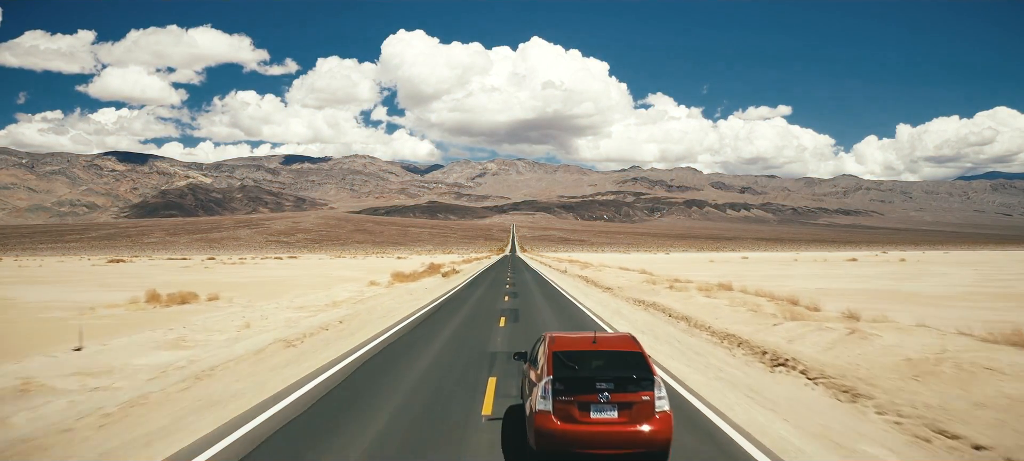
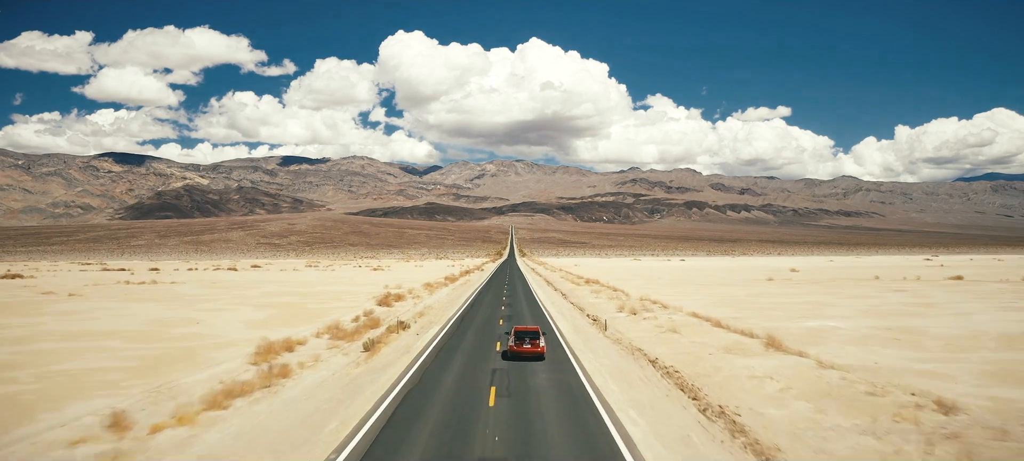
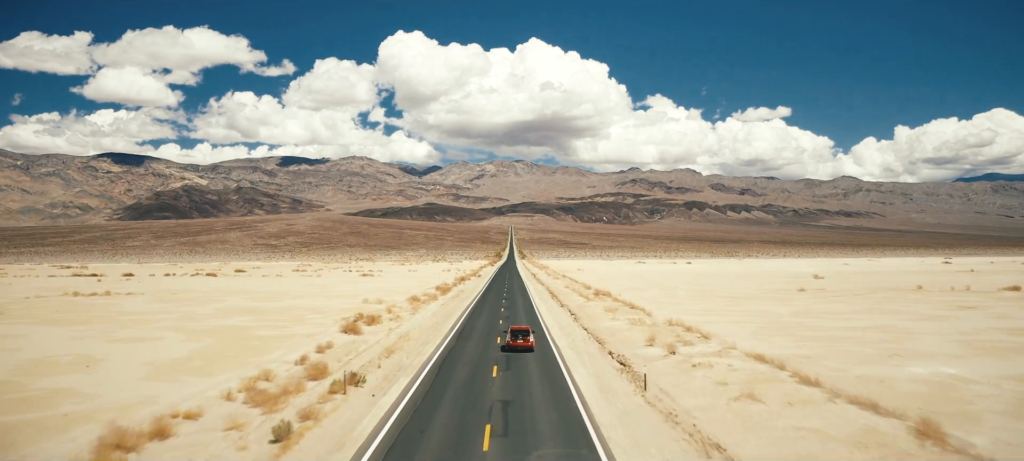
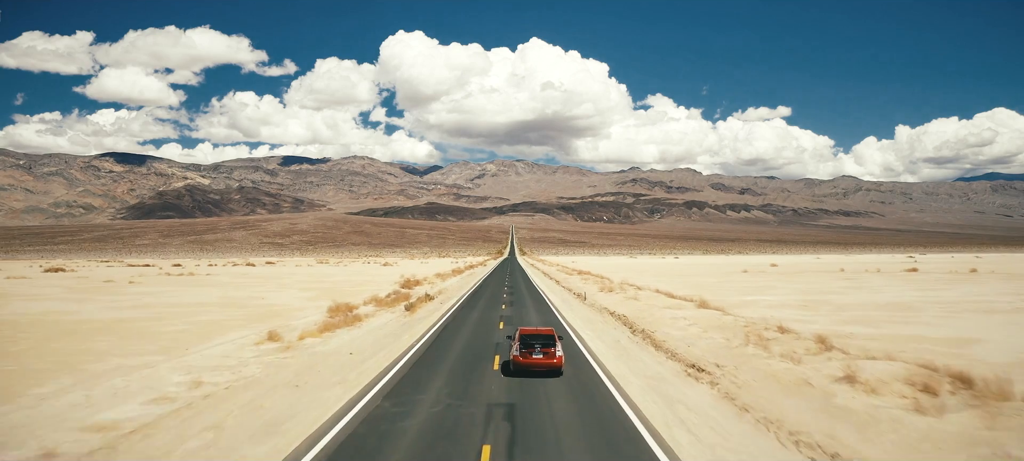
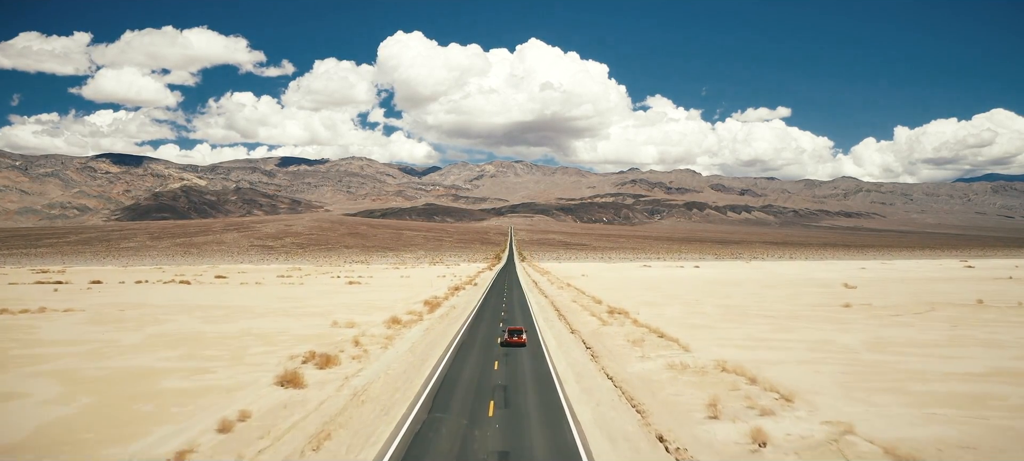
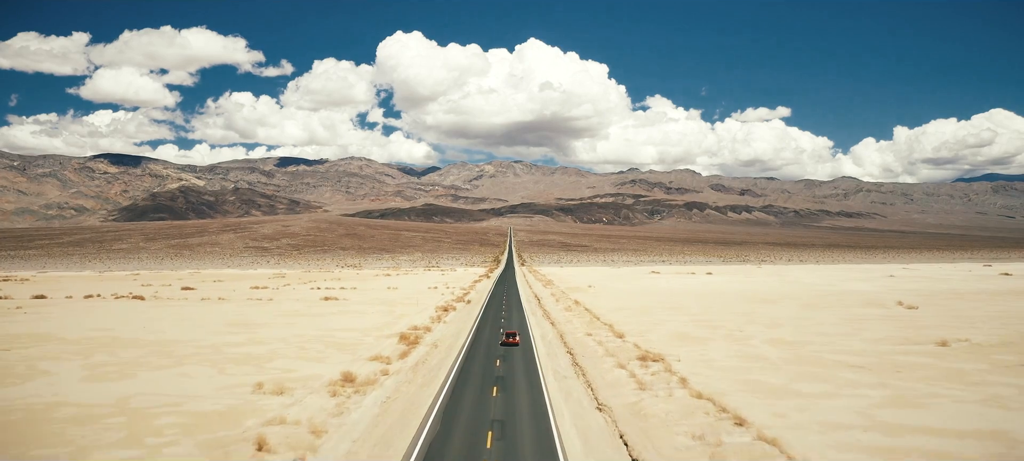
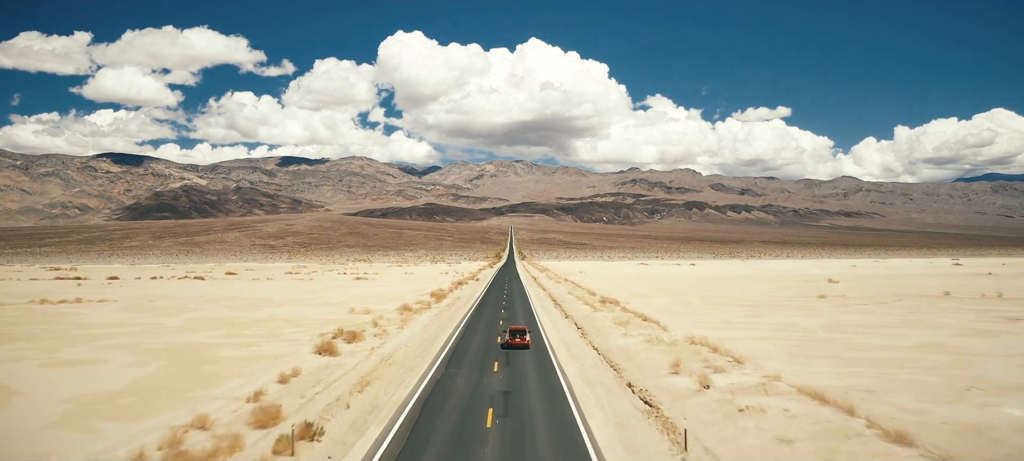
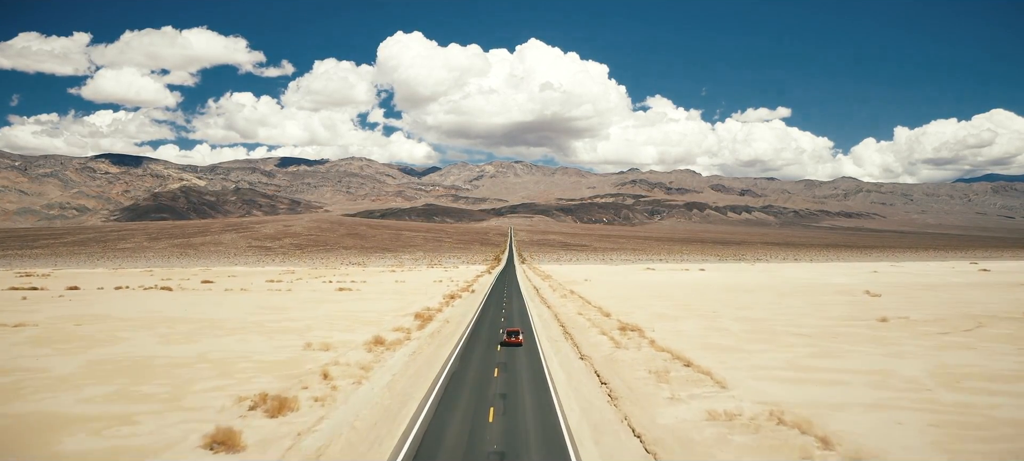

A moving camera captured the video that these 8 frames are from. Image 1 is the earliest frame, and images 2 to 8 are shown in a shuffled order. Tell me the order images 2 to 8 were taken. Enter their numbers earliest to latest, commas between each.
4, 2, 3, 7, 5, 8, 6
